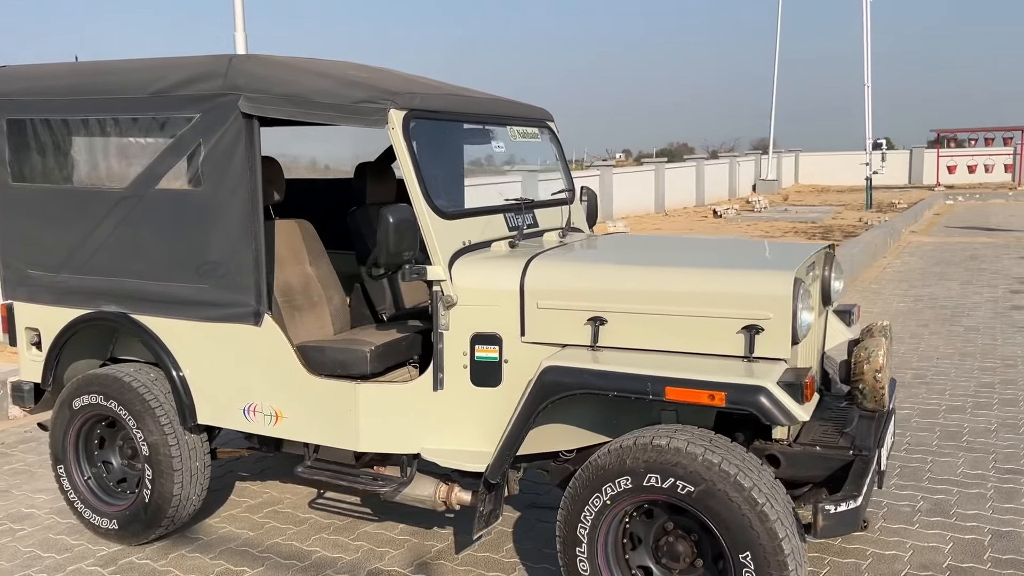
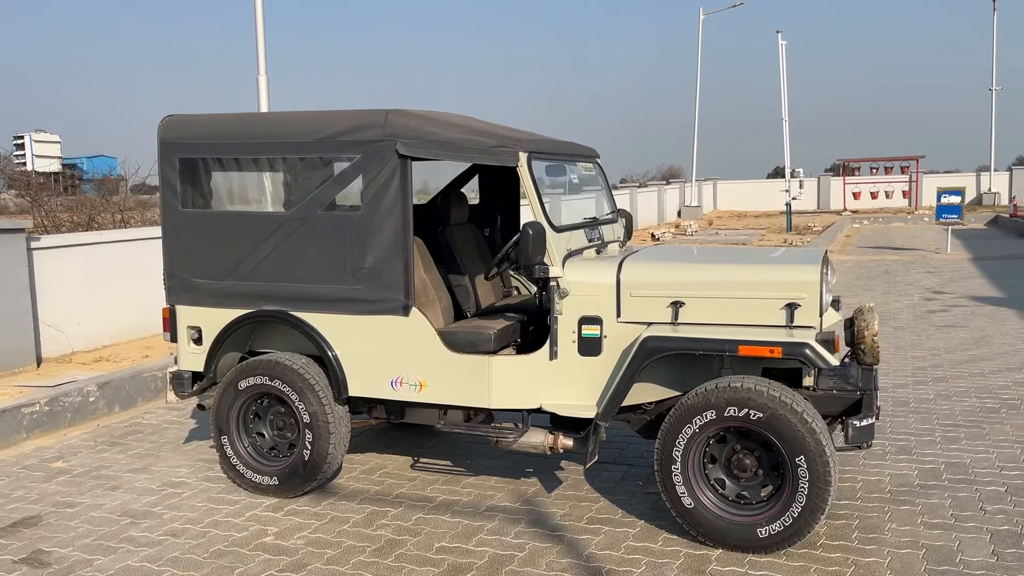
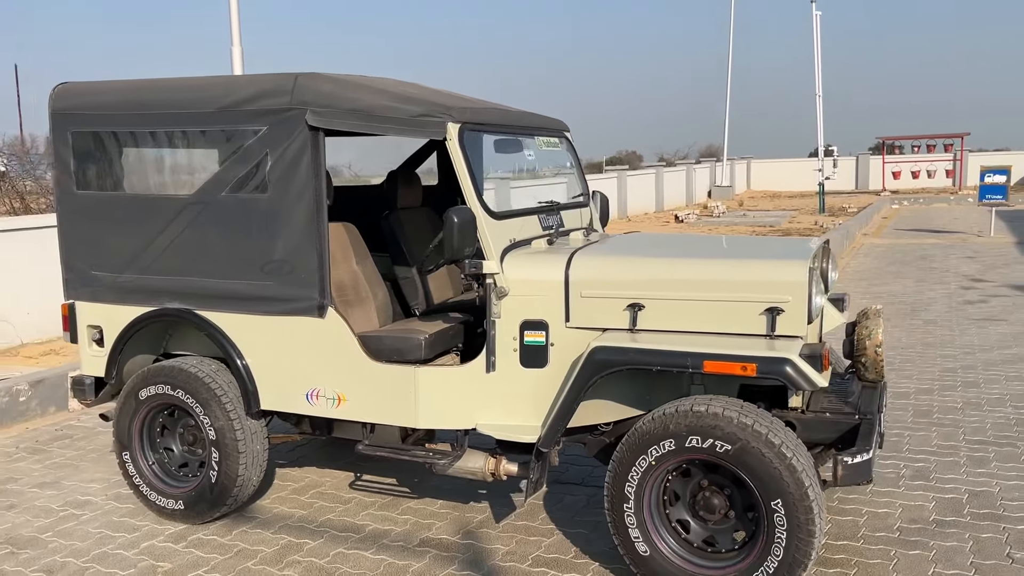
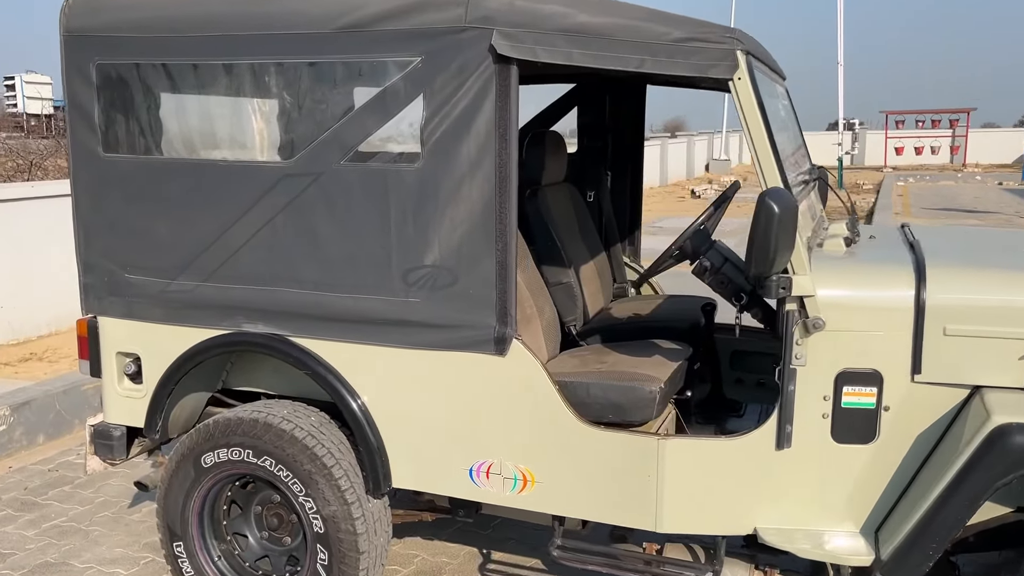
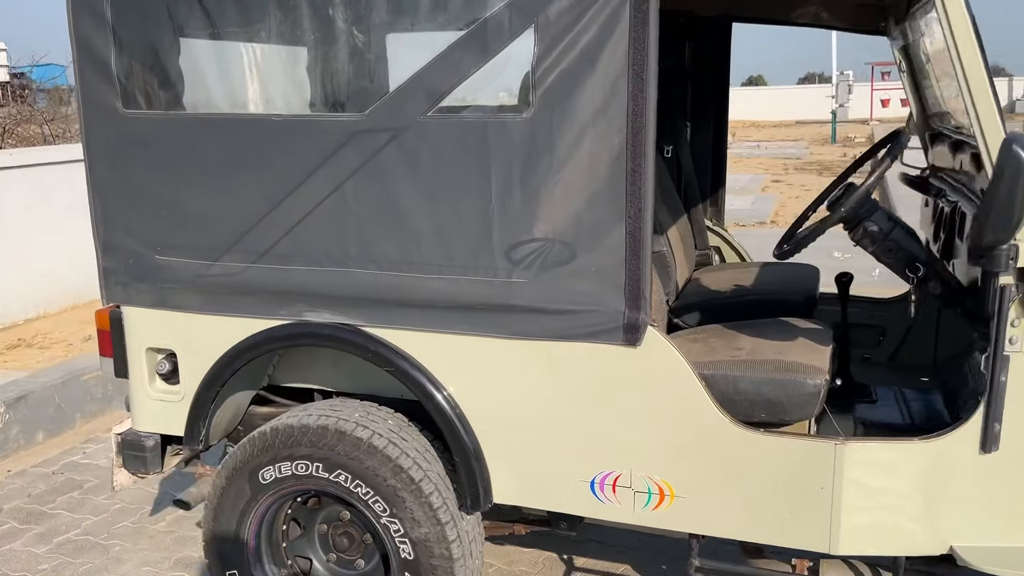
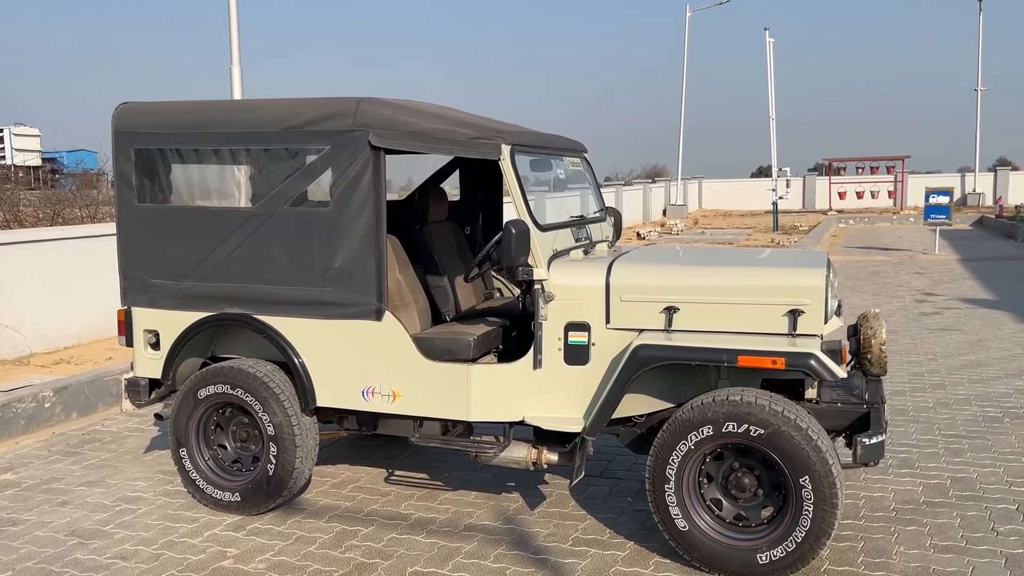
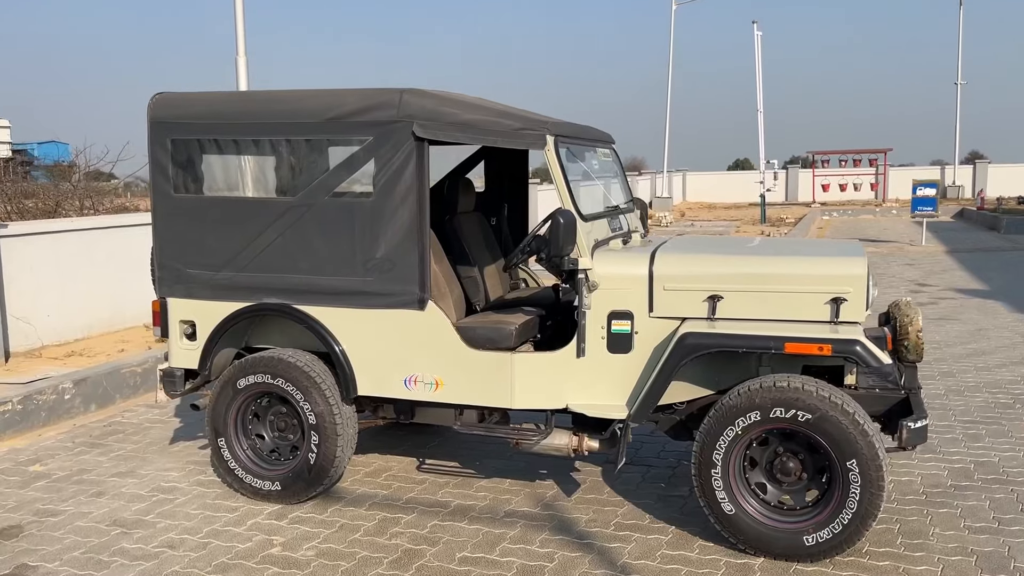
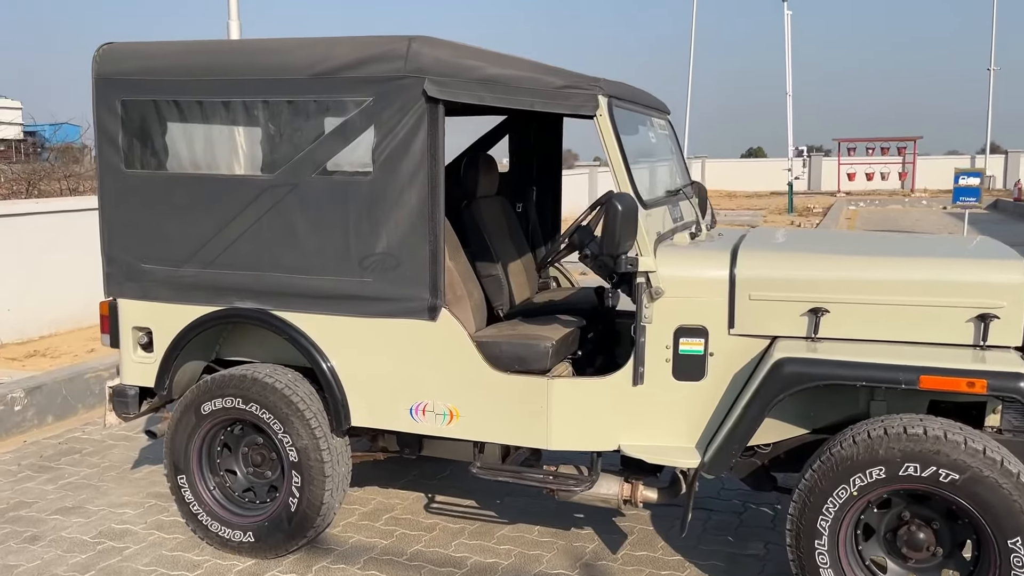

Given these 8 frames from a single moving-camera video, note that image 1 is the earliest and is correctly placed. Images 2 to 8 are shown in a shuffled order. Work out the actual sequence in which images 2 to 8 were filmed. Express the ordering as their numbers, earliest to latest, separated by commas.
3, 2, 6, 7, 8, 4, 5
